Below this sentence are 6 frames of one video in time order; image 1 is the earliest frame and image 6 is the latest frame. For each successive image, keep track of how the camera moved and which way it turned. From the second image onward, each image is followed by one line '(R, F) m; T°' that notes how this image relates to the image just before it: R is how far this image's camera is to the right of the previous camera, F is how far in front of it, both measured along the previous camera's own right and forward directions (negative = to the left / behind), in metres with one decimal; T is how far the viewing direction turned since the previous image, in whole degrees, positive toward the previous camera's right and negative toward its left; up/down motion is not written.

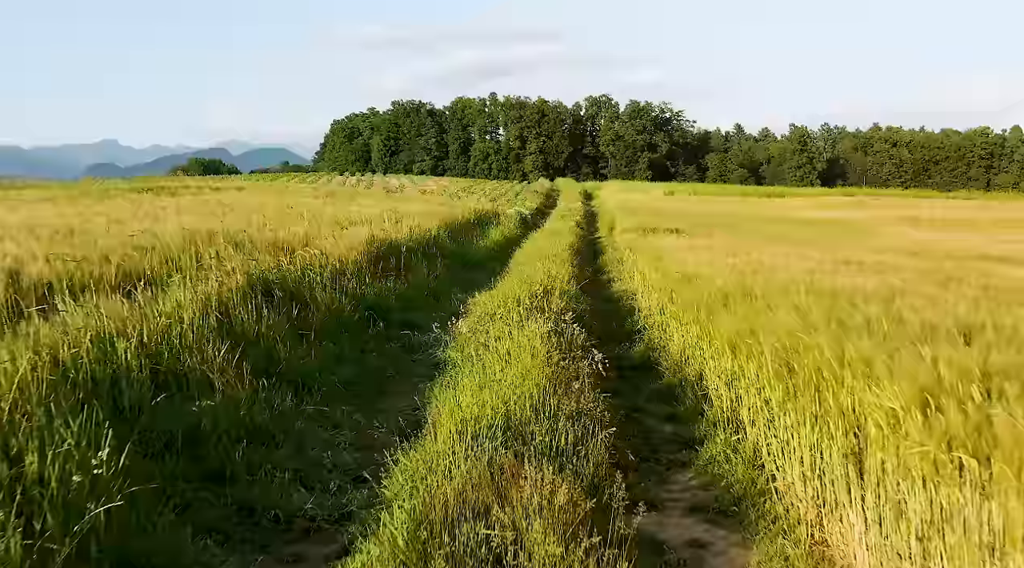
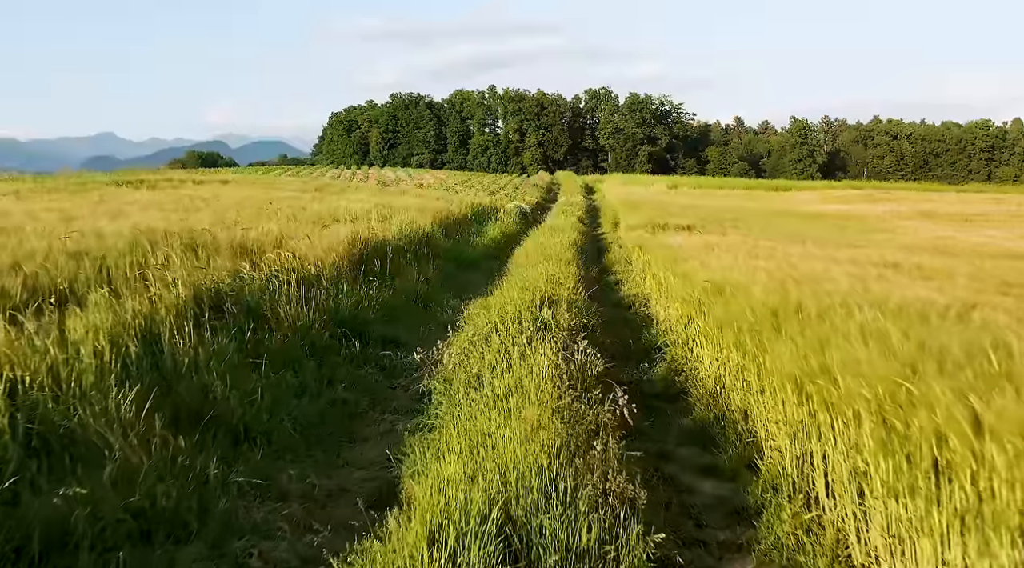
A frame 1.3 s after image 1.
(0.0, +1.1) m; 0°
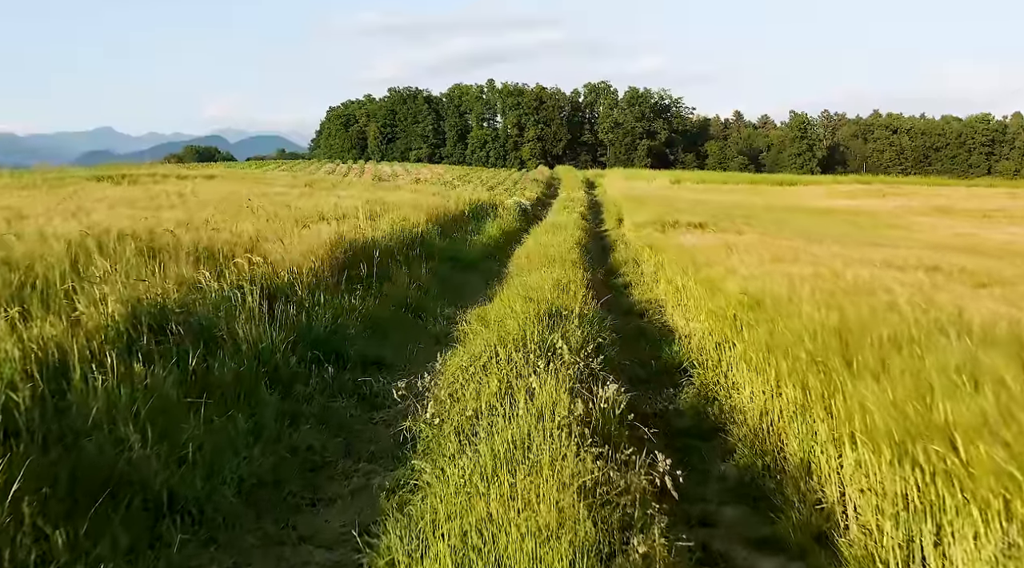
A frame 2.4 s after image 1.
(0.0, +0.9) m; 0°
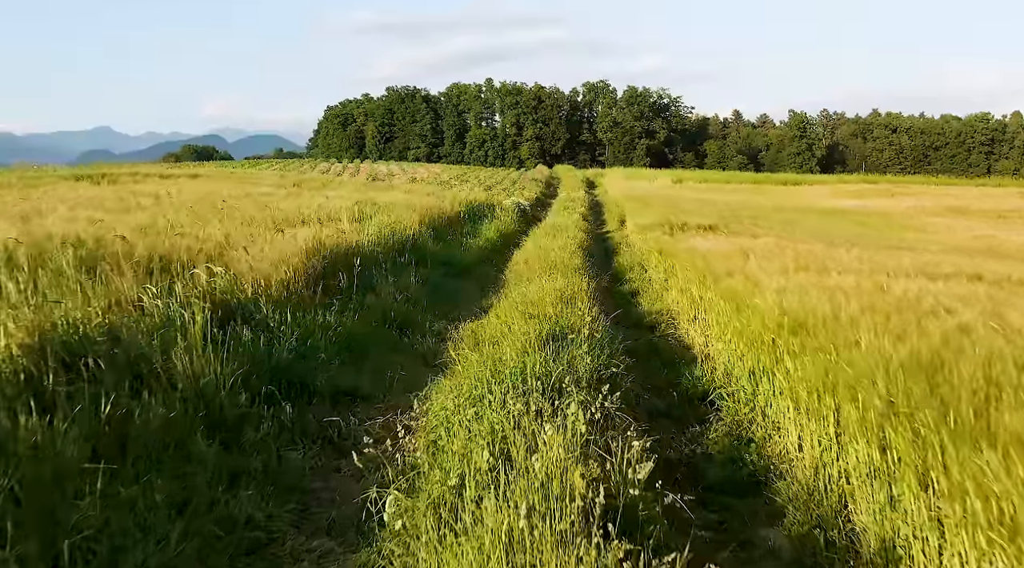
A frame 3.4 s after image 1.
(0.0, +0.9) m; 0°
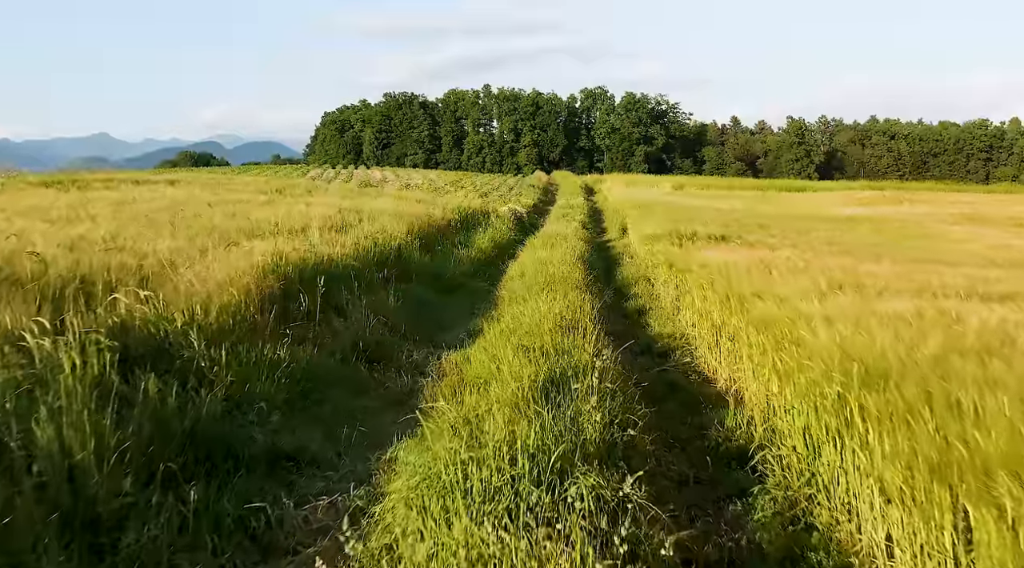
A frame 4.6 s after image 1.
(+0.1, +1.0) m; 0°
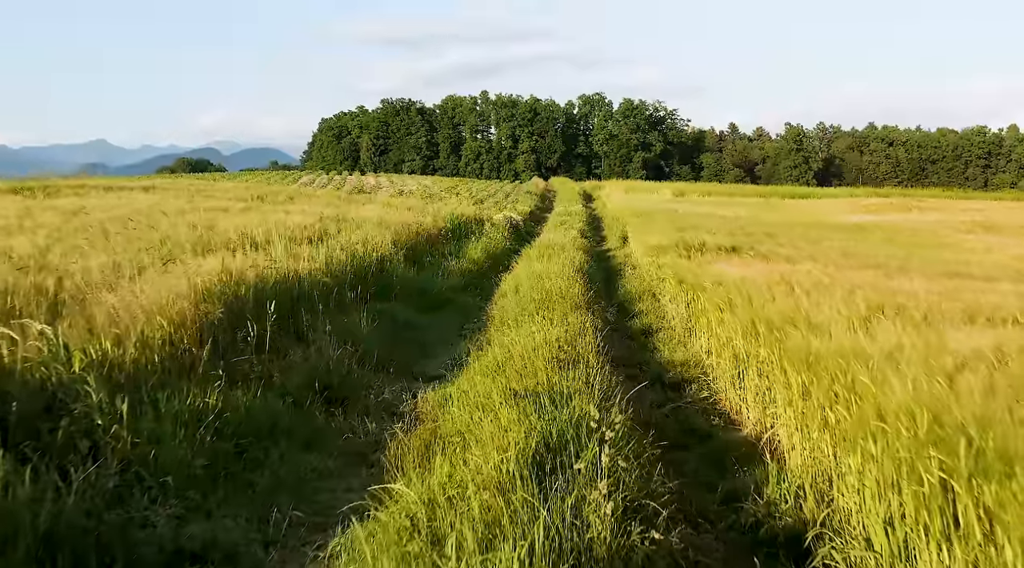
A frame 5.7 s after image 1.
(+0.1, +1.0) m; 0°
